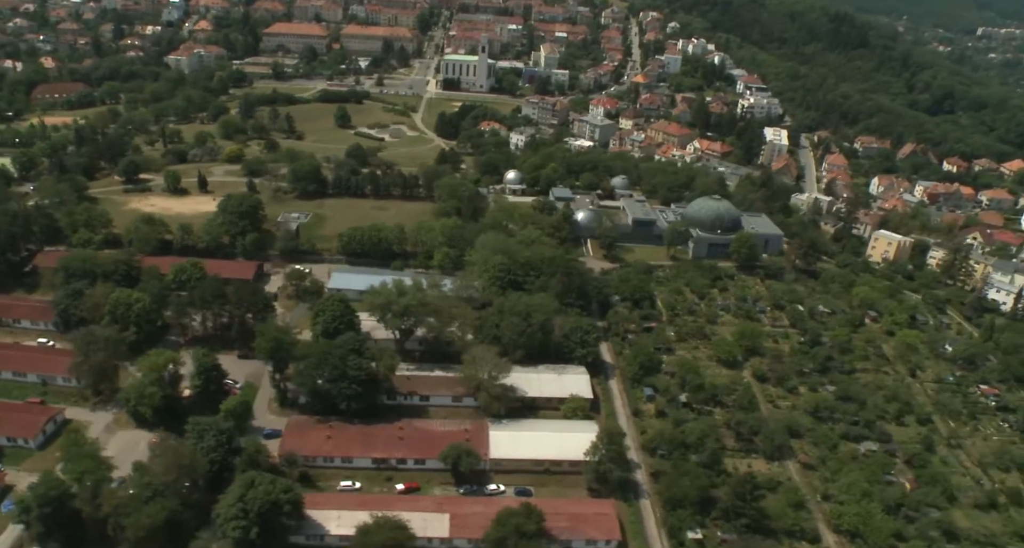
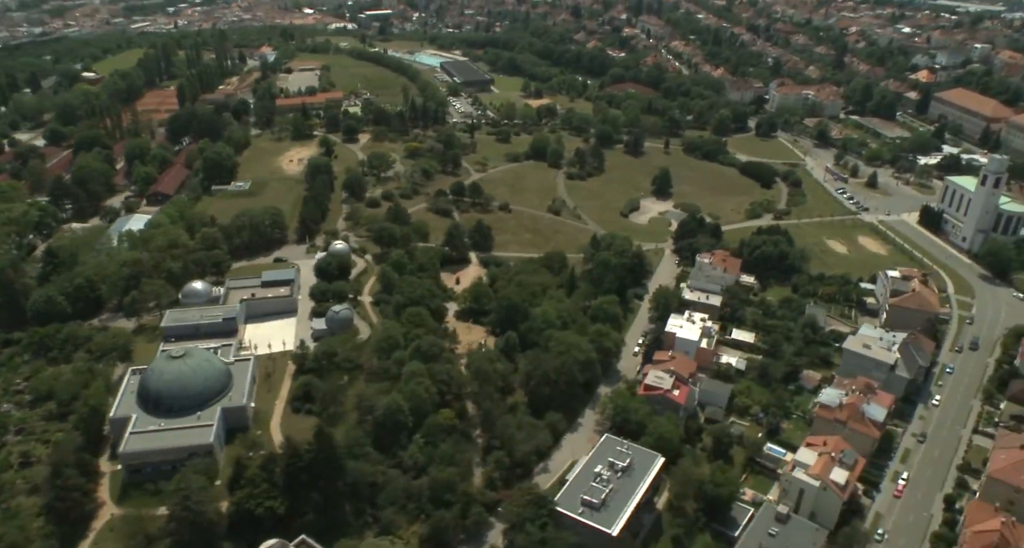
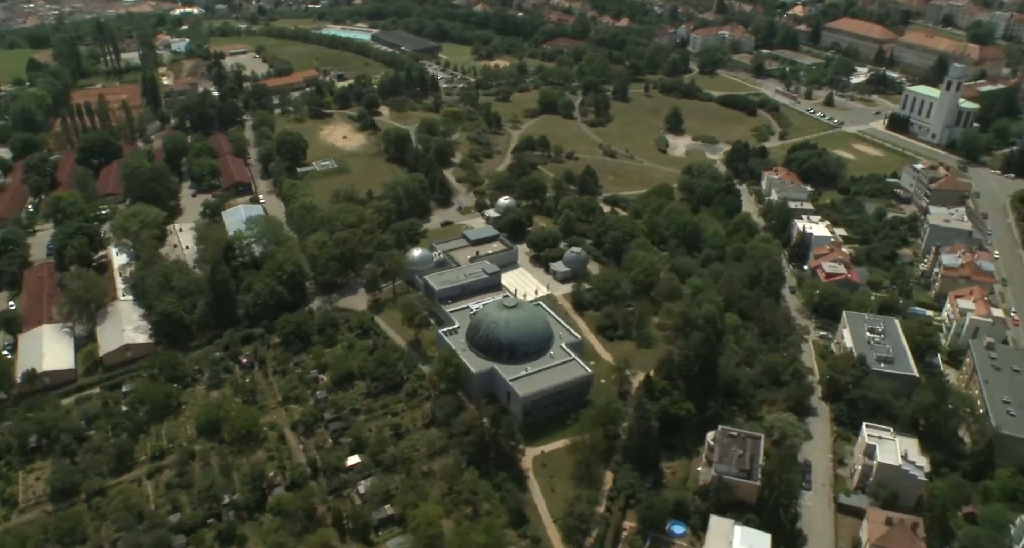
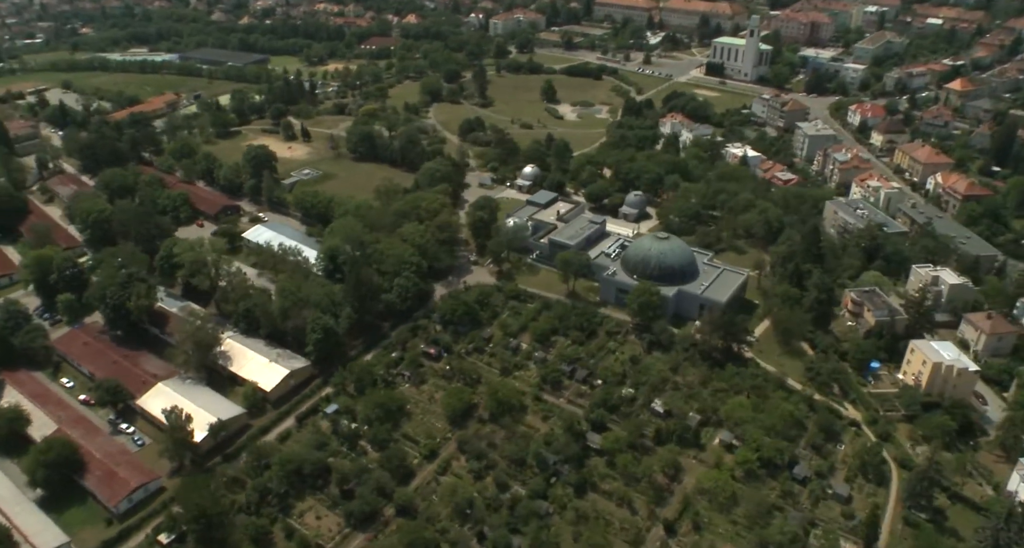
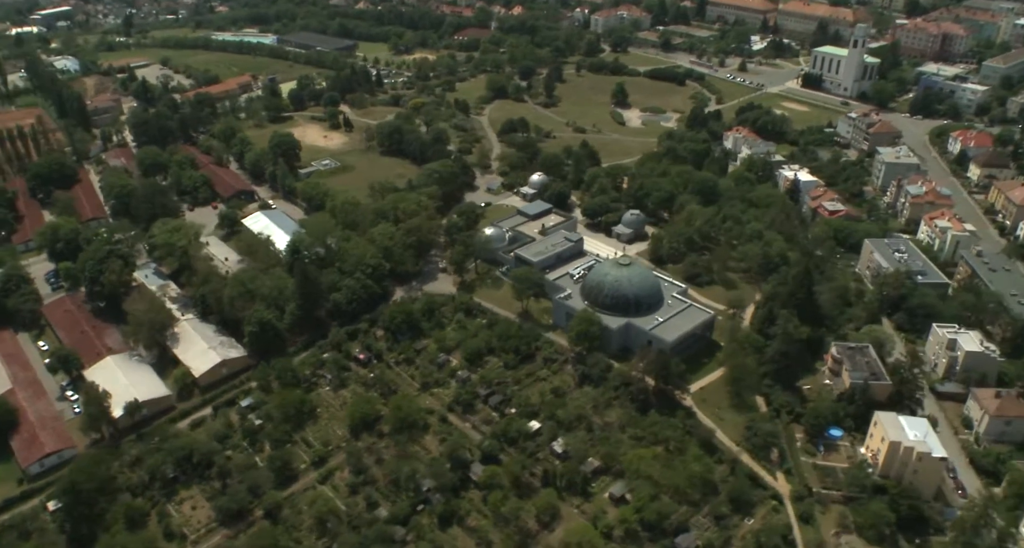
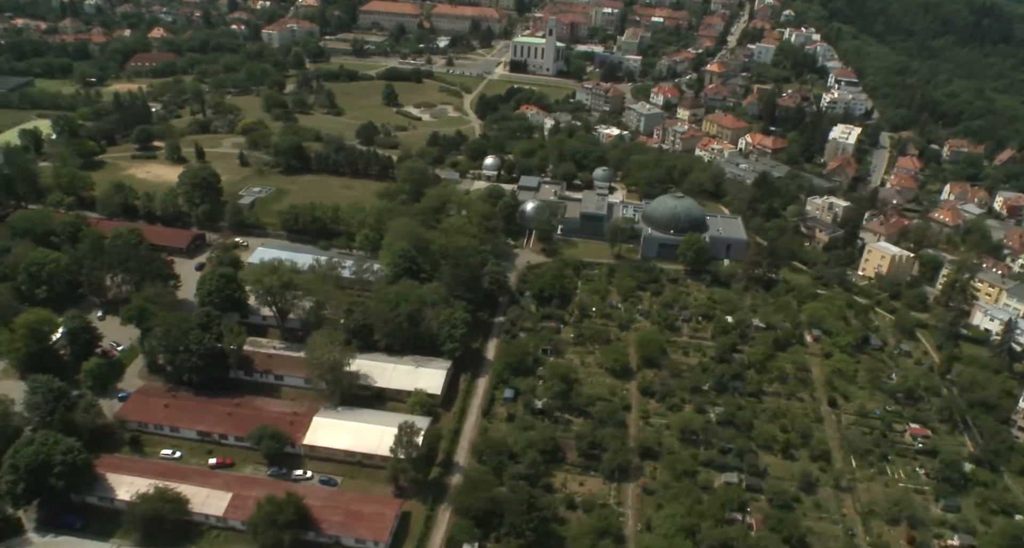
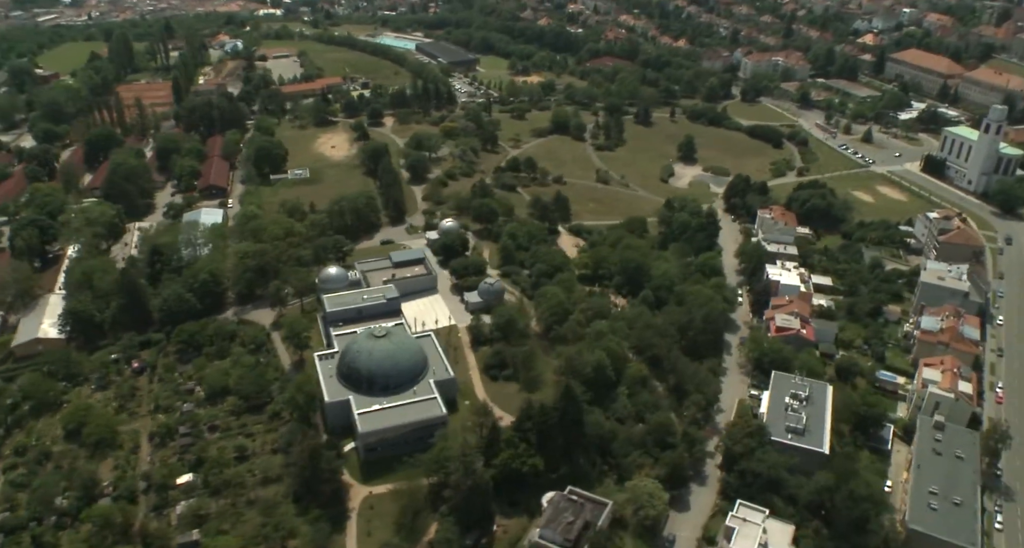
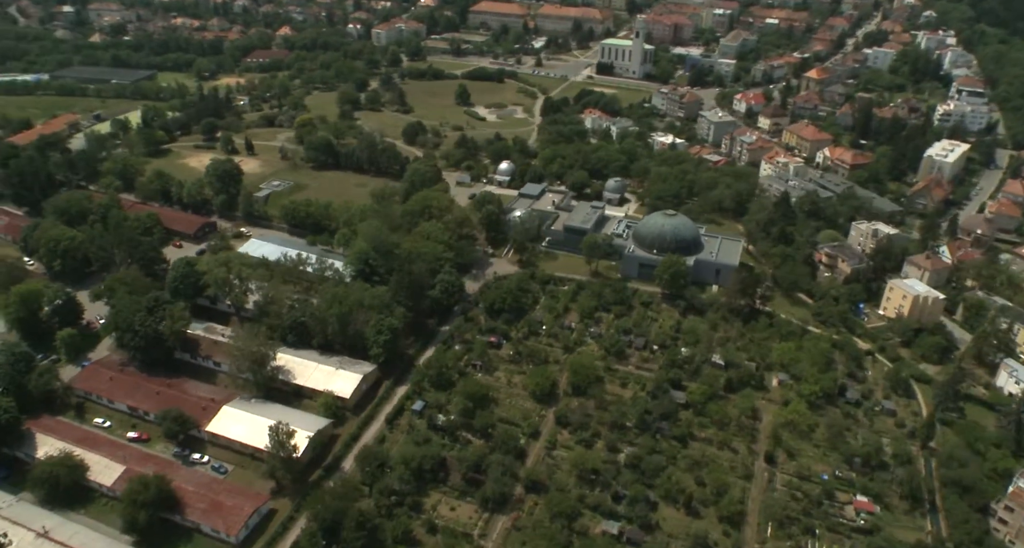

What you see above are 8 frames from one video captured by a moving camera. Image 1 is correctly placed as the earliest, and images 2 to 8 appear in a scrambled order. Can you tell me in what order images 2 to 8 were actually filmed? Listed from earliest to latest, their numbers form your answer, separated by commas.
6, 8, 4, 5, 3, 7, 2
